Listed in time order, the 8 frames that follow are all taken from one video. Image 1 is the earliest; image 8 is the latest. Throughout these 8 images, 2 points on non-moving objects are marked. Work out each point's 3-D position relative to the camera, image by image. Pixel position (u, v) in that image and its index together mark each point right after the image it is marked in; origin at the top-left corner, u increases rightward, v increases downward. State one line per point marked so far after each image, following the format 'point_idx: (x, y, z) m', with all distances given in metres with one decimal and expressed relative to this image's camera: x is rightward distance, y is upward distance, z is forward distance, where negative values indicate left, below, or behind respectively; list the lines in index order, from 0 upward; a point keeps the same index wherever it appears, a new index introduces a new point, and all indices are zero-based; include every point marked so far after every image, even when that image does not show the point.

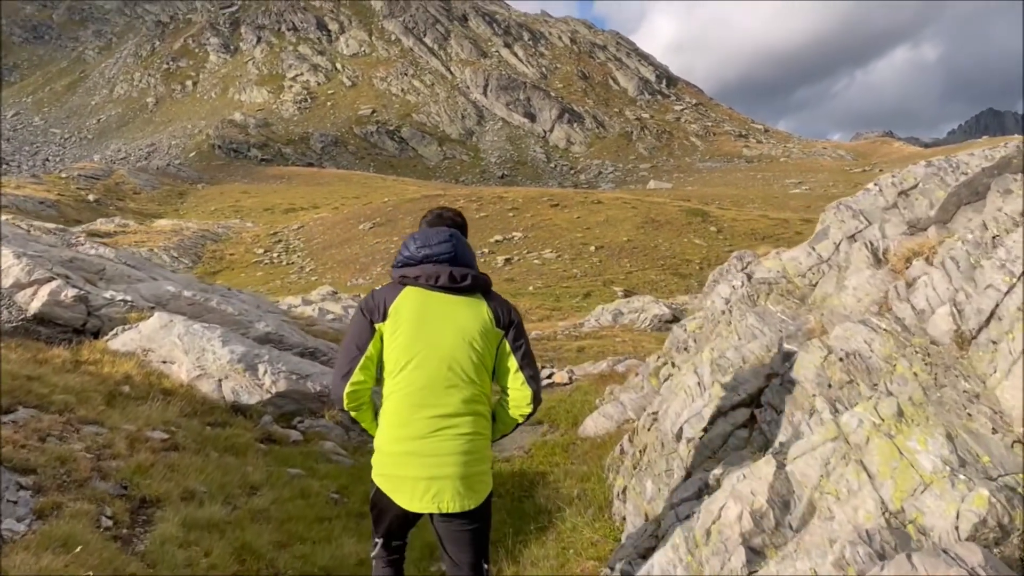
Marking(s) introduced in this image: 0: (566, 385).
0: (+1.0, -1.8, +16.7) m
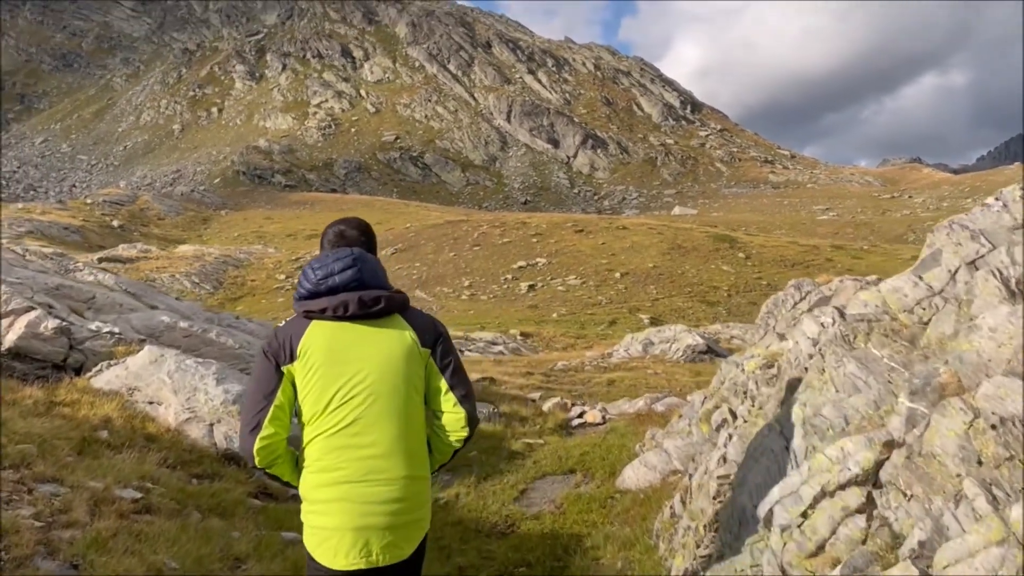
0: (+1.4, -2.3, +15.2) m
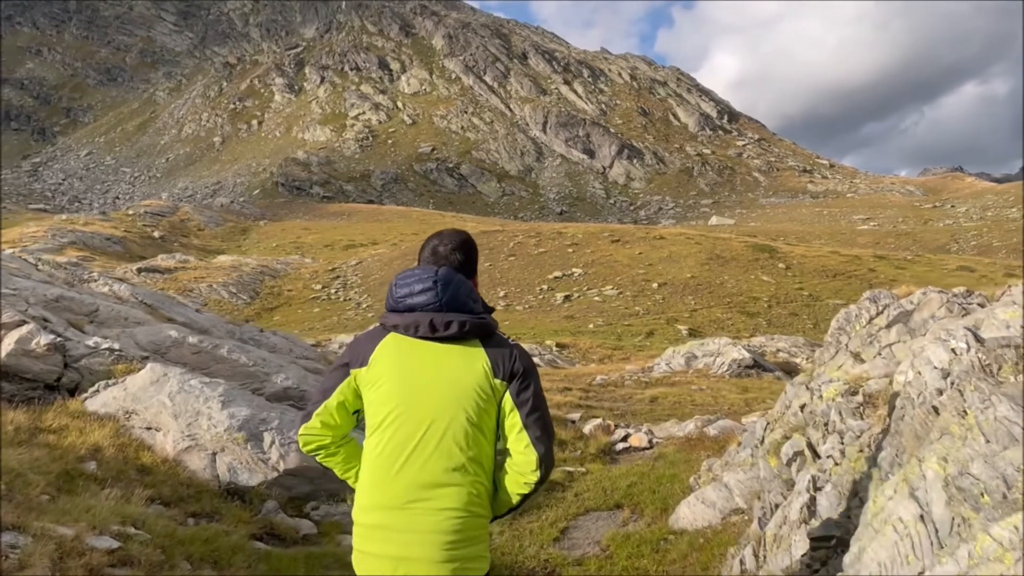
0: (+2.0, -2.5, +13.9) m
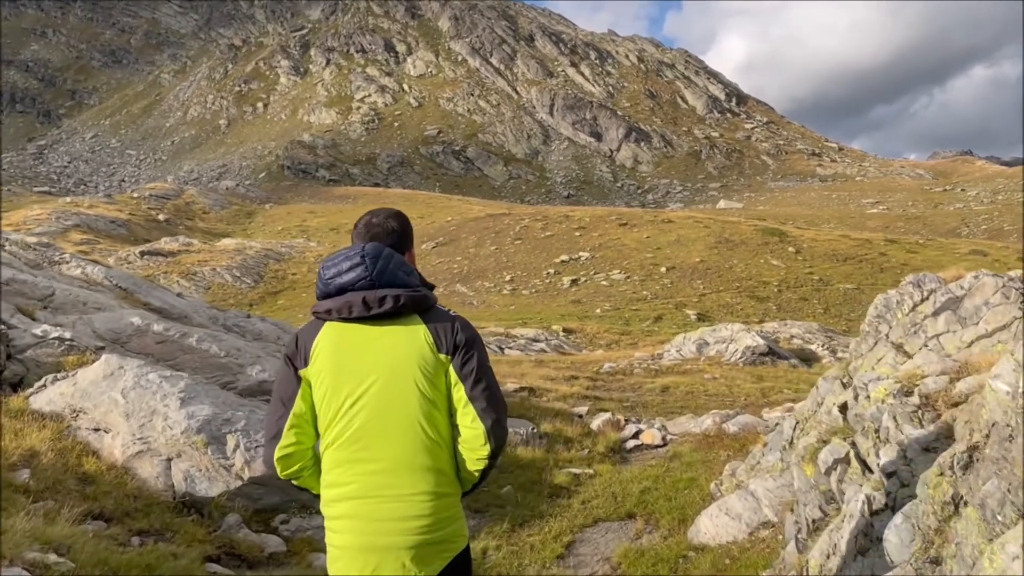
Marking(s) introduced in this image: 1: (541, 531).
0: (+2.0, -2.2, +12.7) m
1: (+0.3, -2.4, +9.4) m
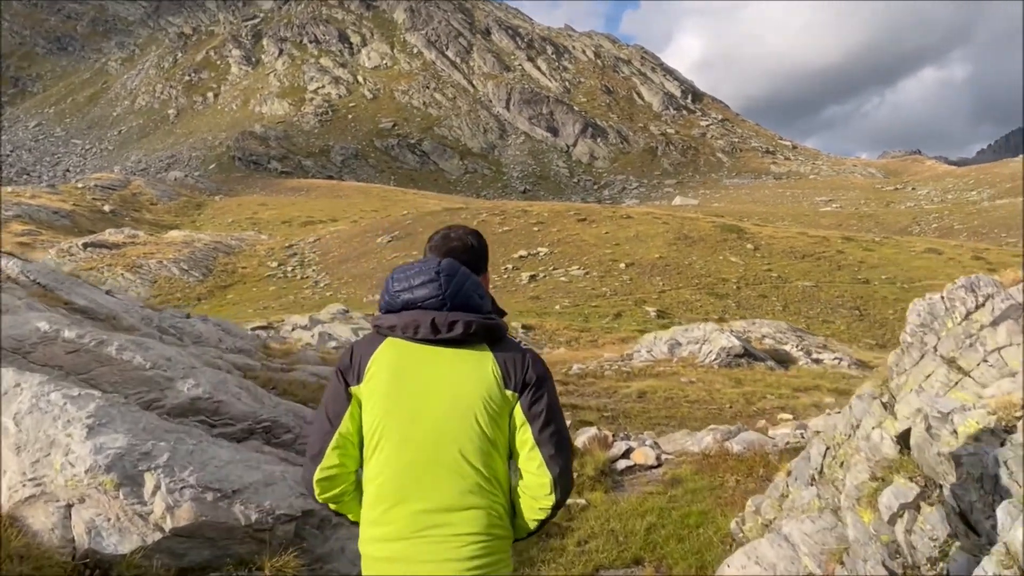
0: (+1.7, -2.2, +11.2) m
1: (+0.2, -2.5, +7.9) m
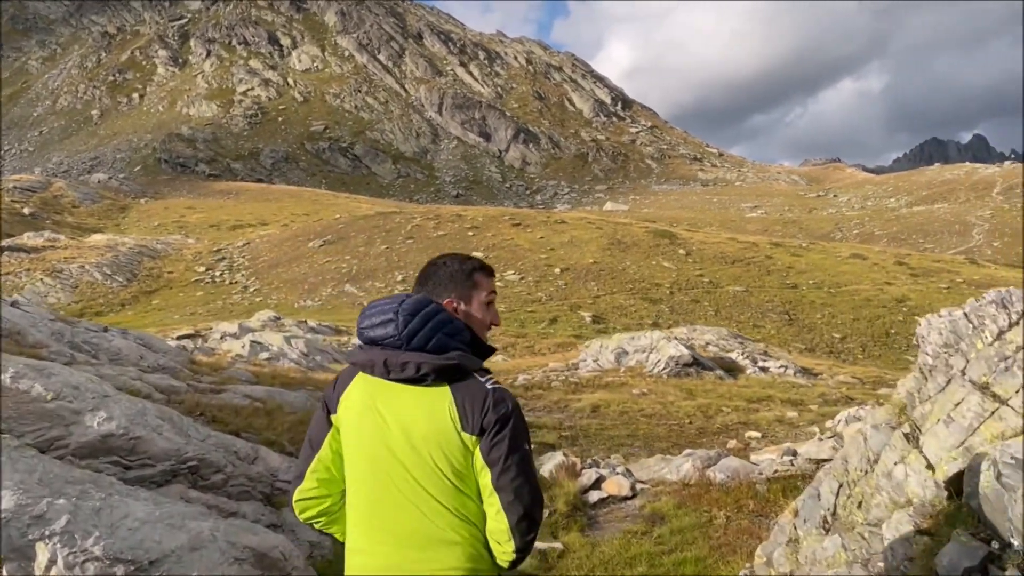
0: (+1.3, -2.4, +10.1) m
1: (0.0, -2.6, +6.7) m
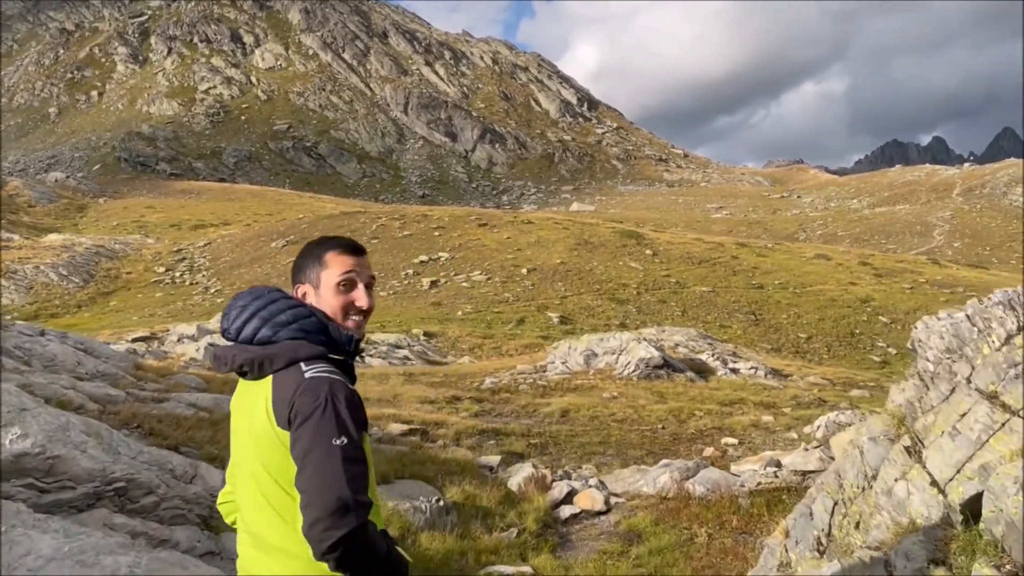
0: (+1.0, -2.4, +9.4) m
1: (-0.2, -2.6, +5.9) m
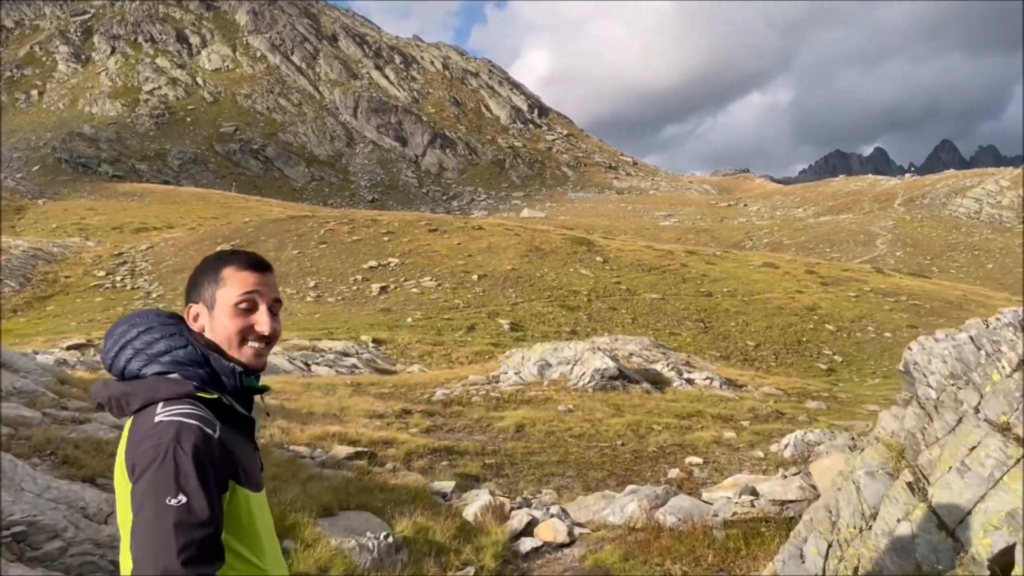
0: (+0.6, -2.5, +8.6) m
1: (-0.4, -2.7, +5.1) m
